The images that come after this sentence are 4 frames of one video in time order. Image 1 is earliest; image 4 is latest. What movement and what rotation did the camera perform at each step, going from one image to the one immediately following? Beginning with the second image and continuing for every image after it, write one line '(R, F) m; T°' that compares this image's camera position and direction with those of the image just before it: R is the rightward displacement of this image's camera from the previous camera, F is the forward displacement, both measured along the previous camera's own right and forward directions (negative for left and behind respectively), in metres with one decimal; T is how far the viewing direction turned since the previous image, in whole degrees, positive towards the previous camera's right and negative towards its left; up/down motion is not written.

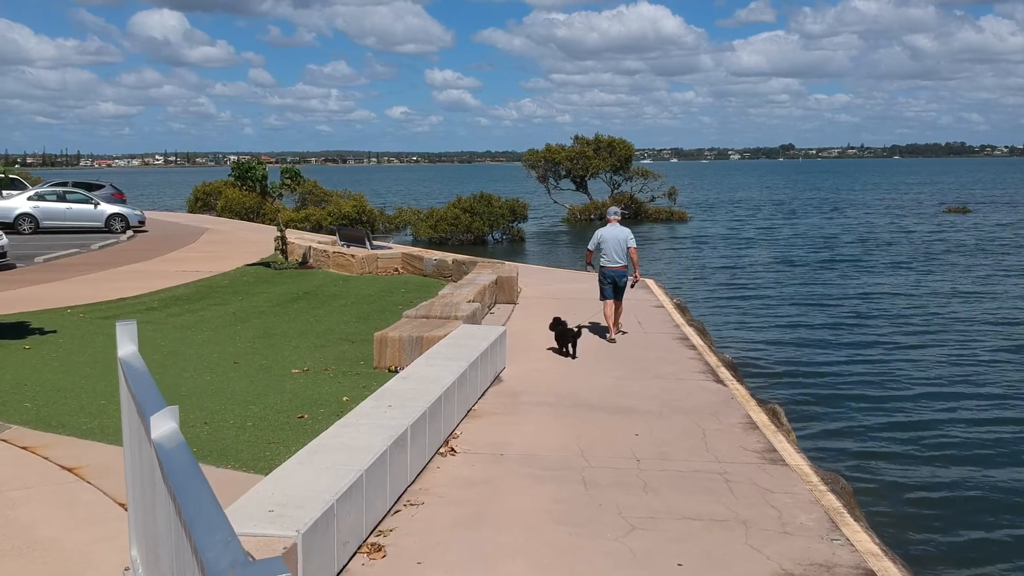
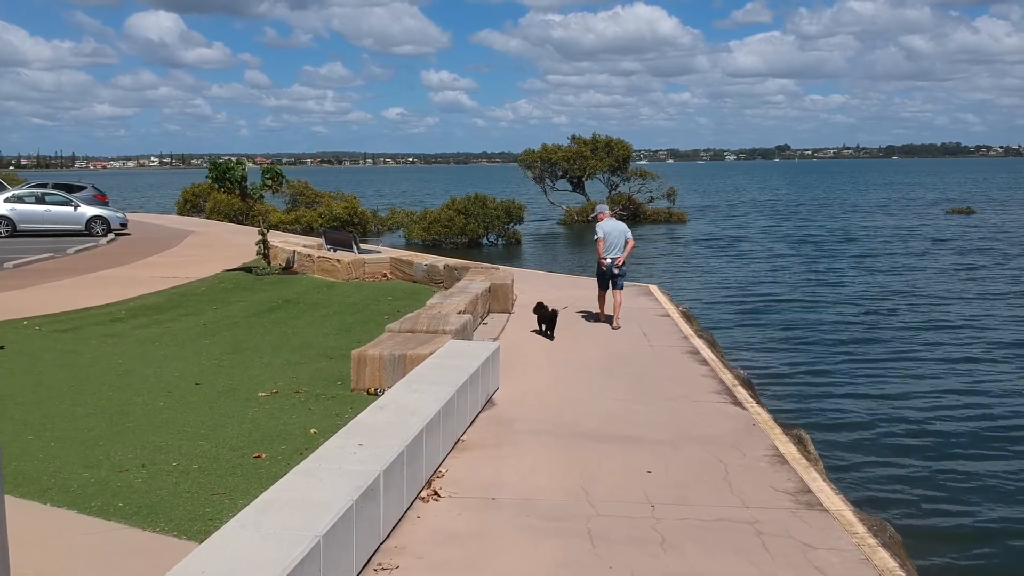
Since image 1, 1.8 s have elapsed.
(0.0, +0.9) m; 0°
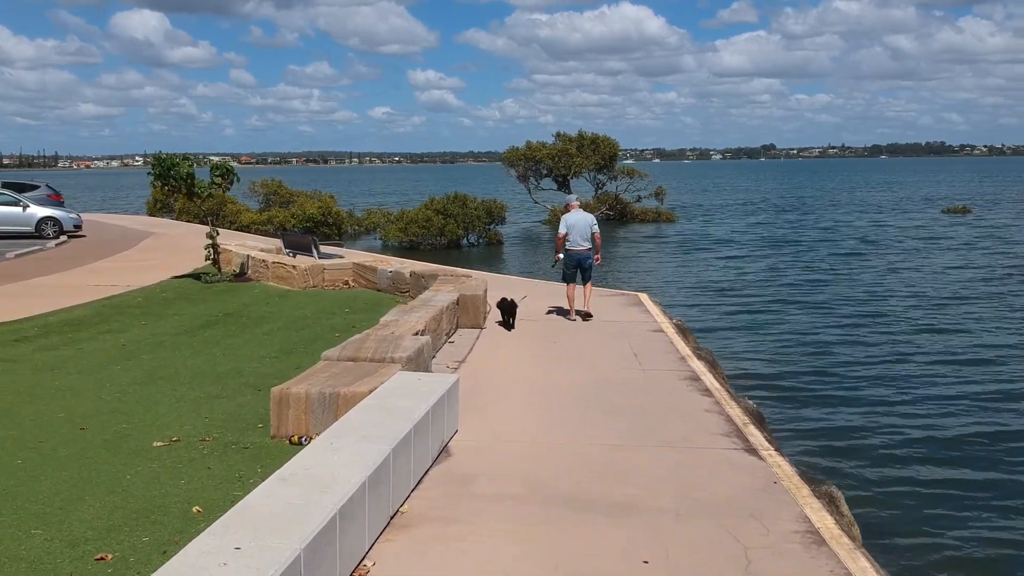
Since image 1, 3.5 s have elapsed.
(+0.2, +1.5) m; +1°
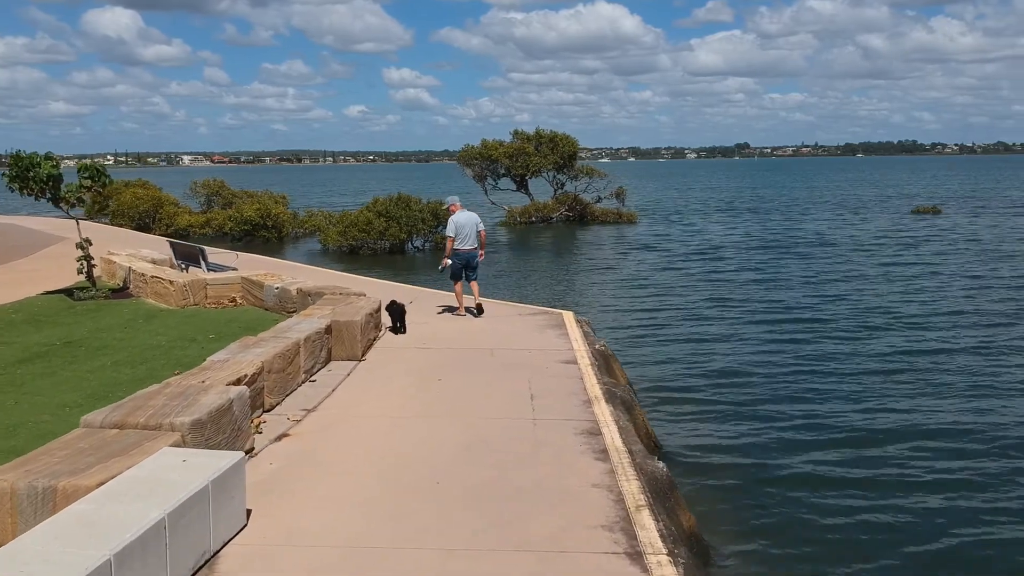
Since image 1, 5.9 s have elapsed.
(+0.8, +1.7) m; +1°
